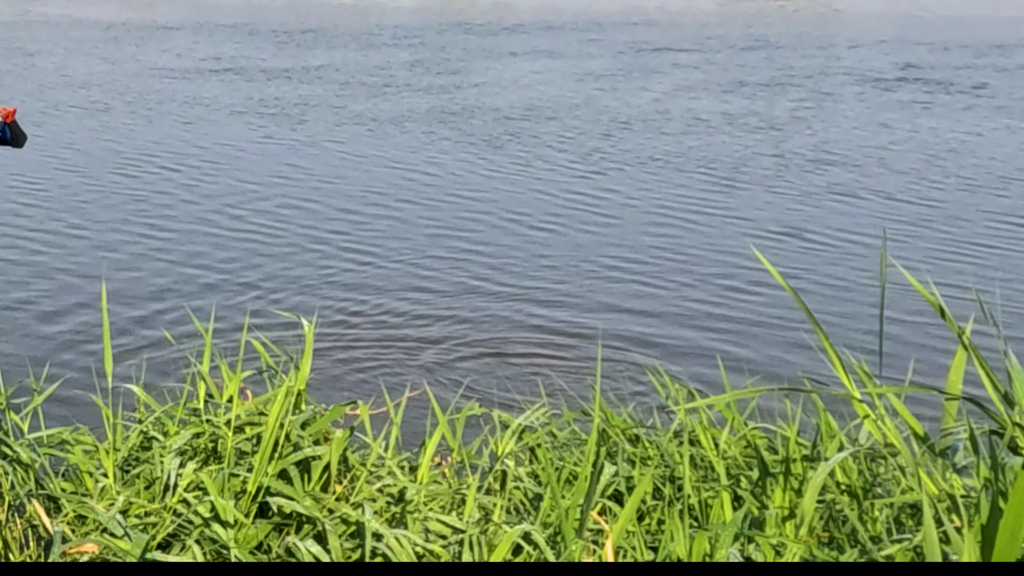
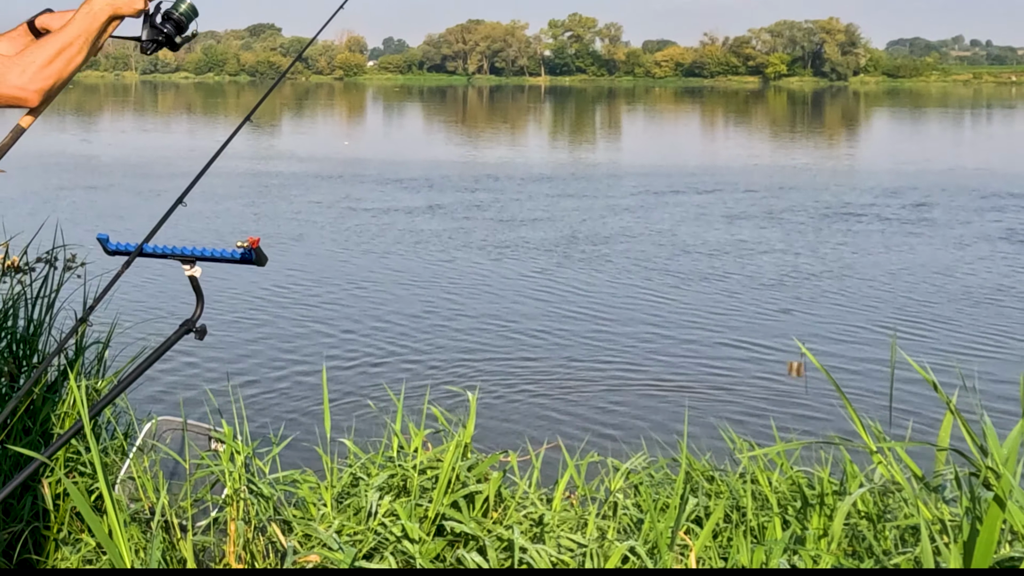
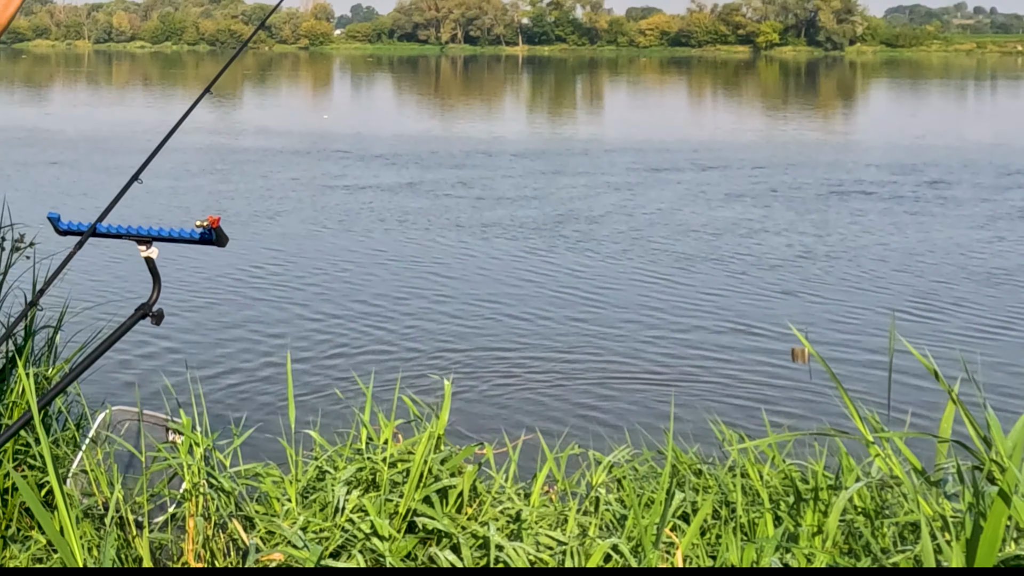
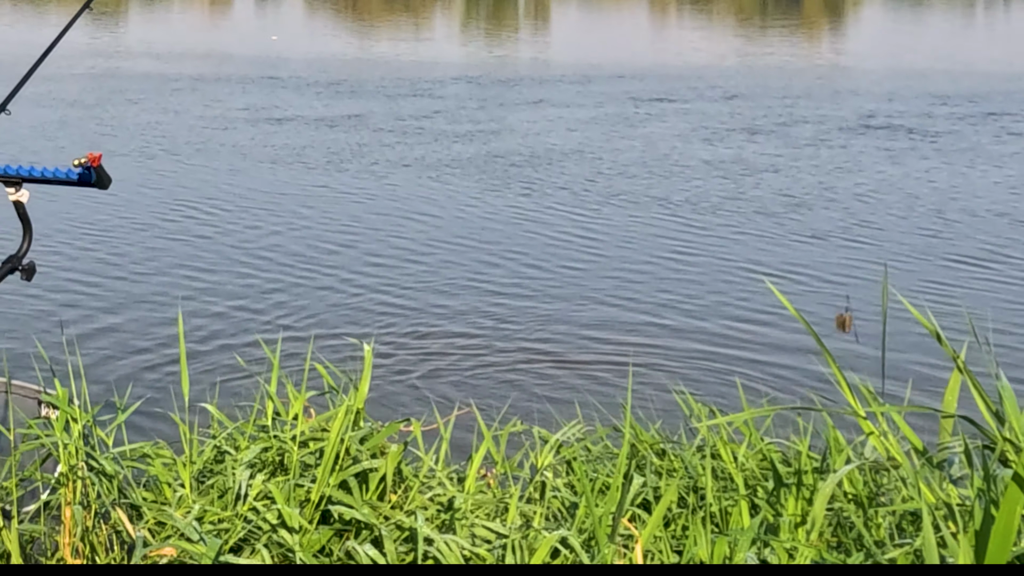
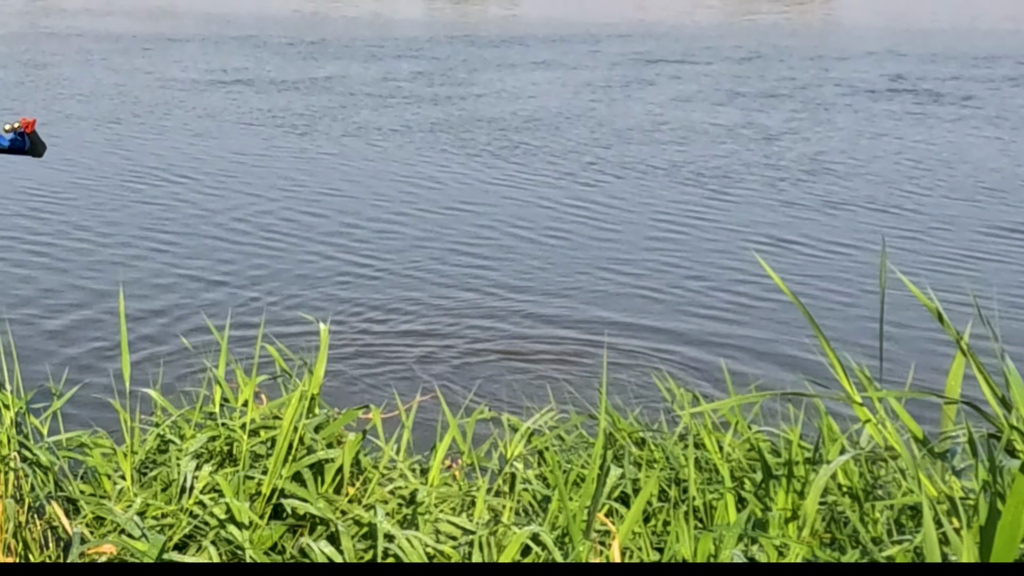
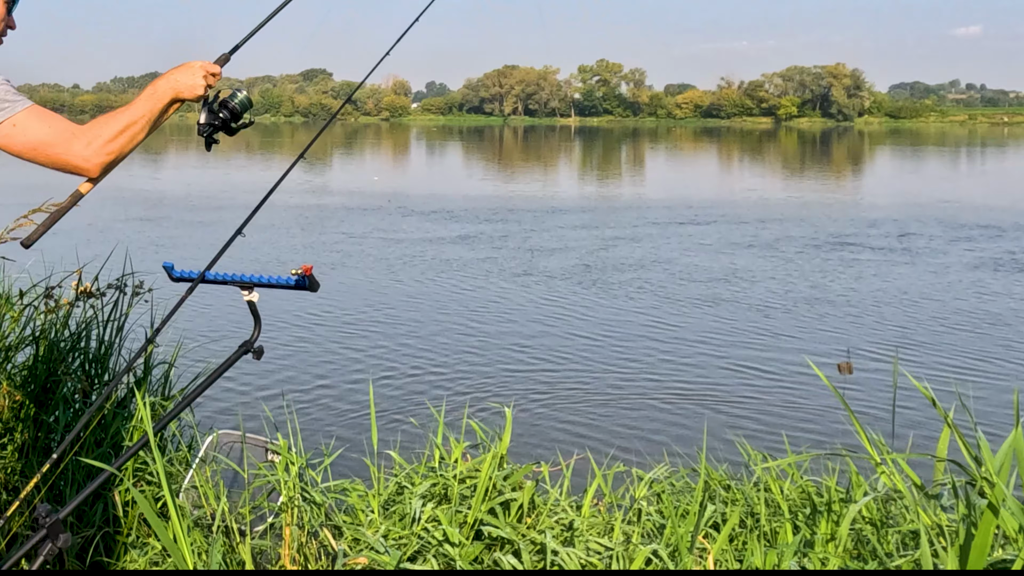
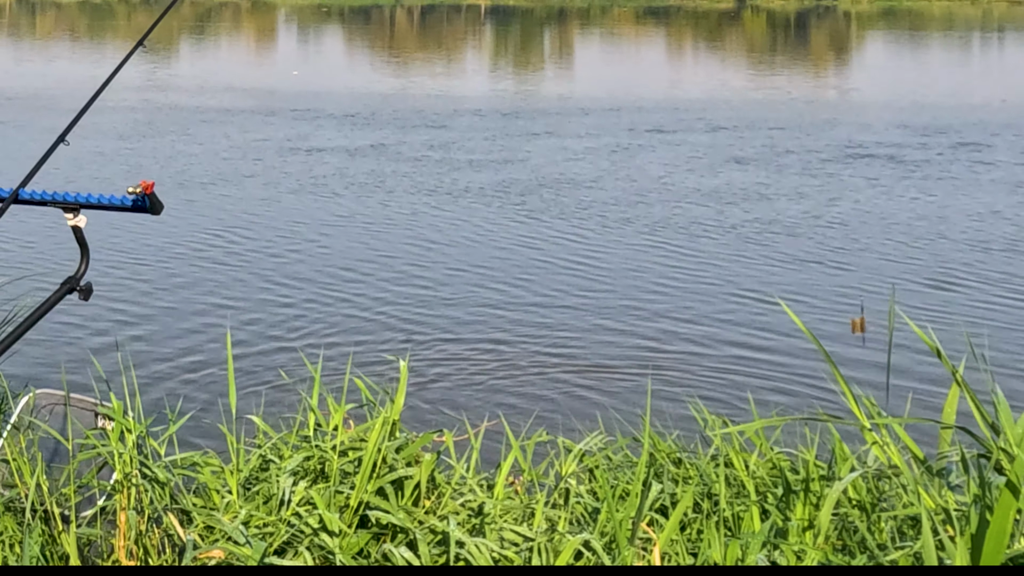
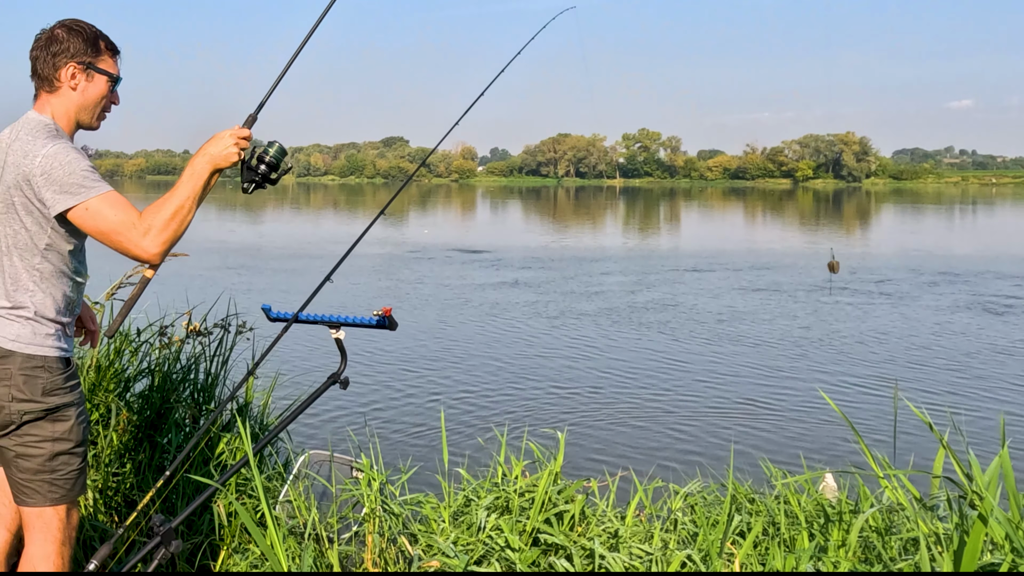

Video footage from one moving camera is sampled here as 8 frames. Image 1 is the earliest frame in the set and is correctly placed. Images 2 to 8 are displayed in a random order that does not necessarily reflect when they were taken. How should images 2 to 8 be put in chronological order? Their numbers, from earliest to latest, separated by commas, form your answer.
5, 4, 7, 3, 2, 6, 8
